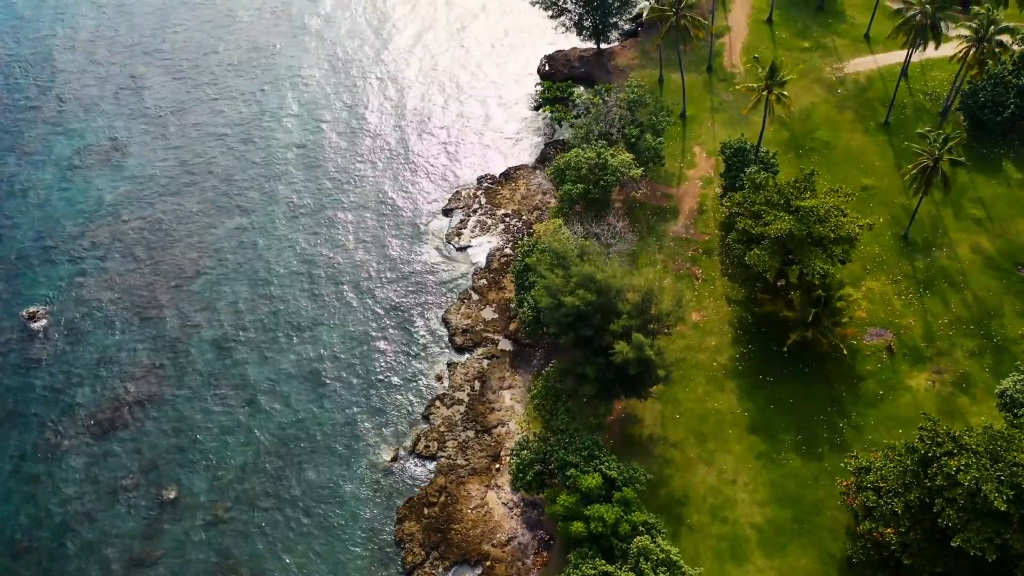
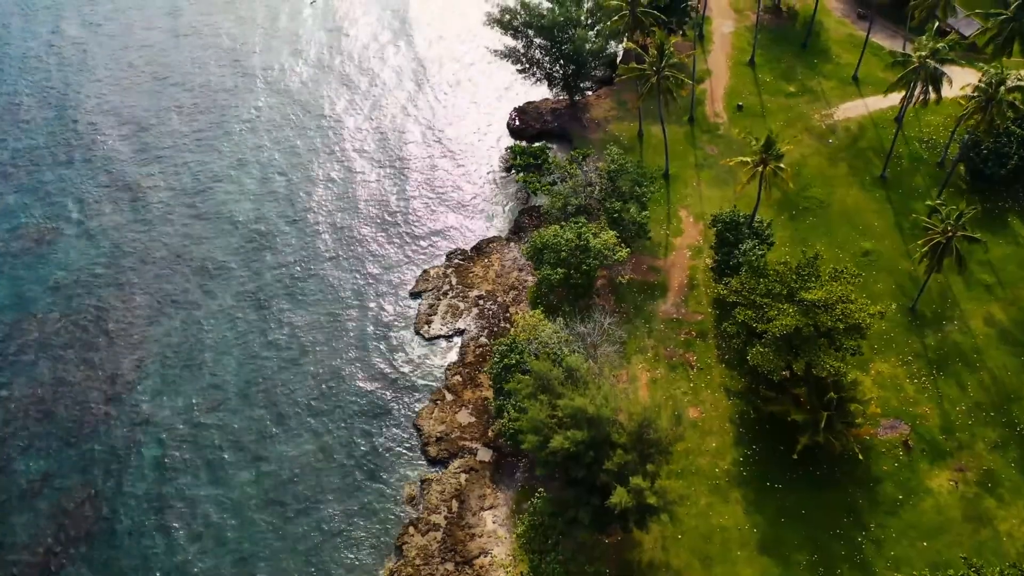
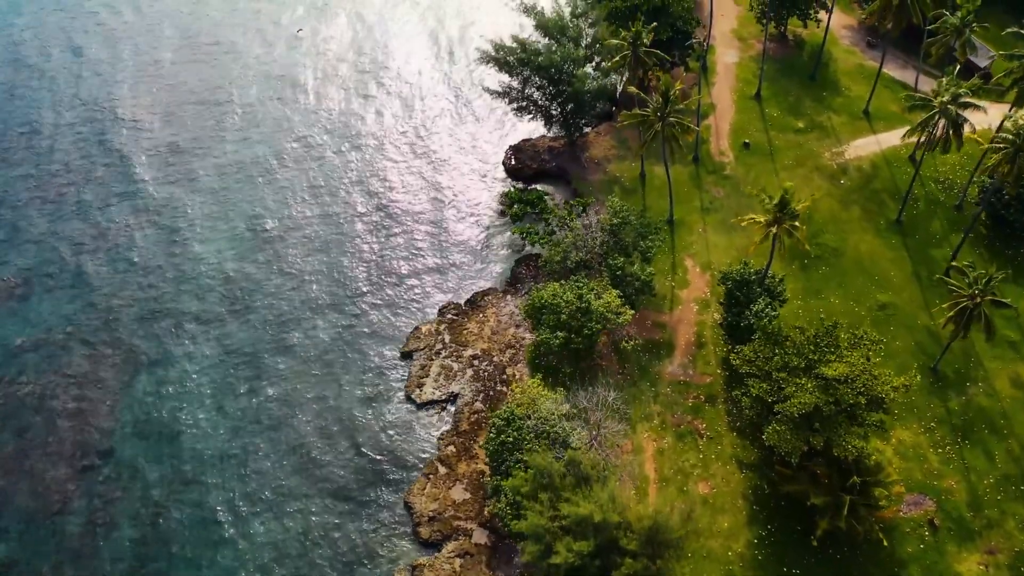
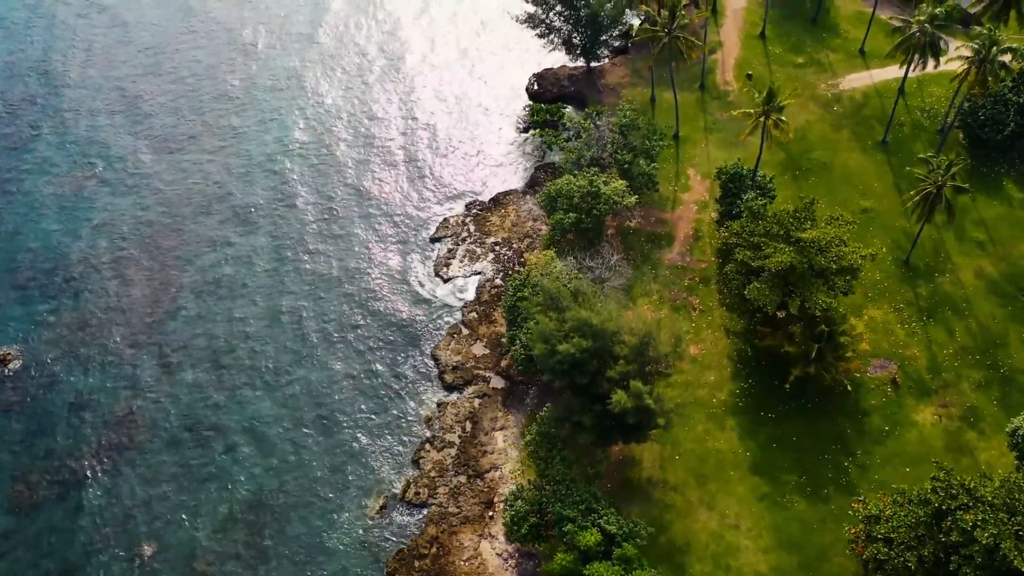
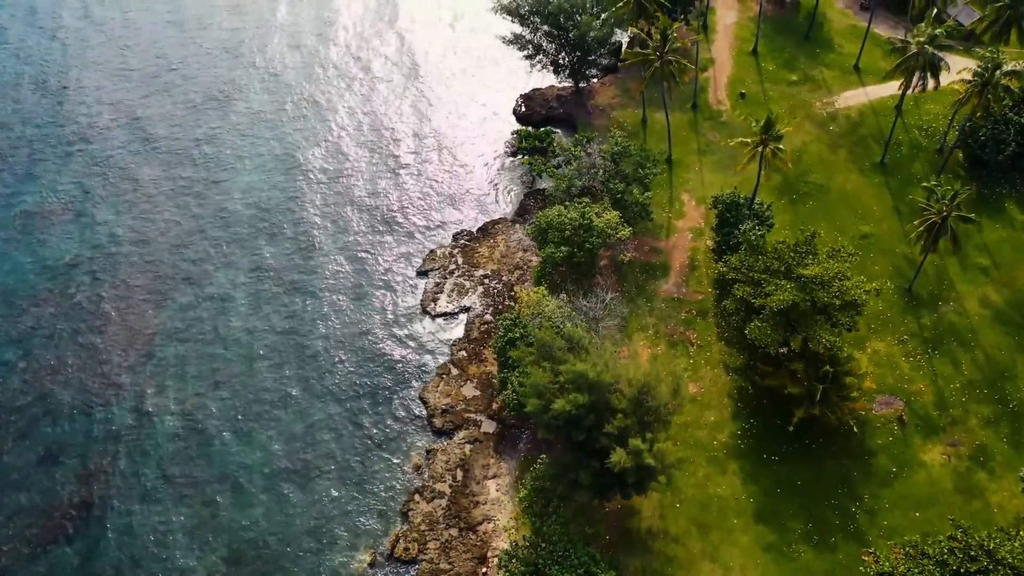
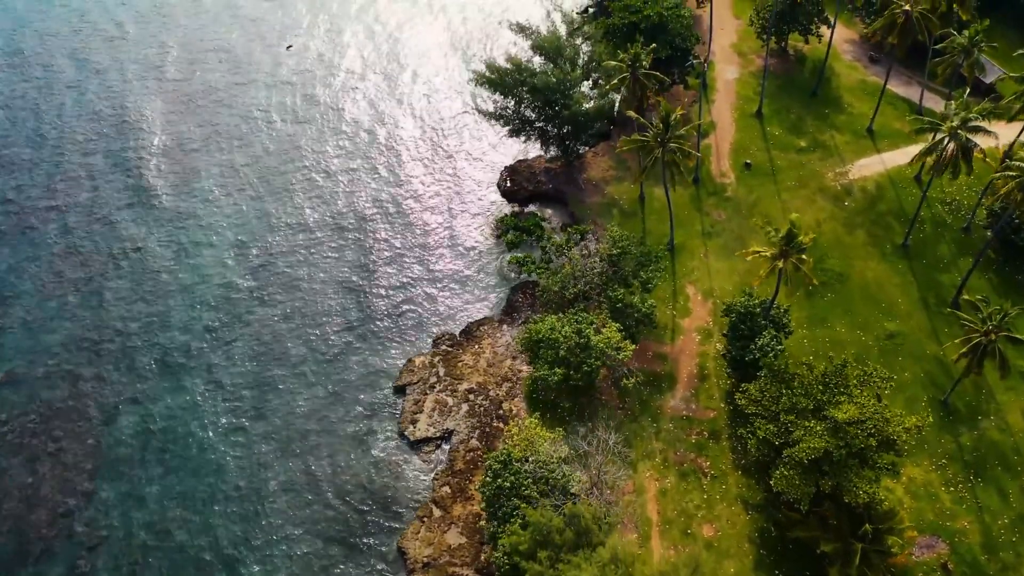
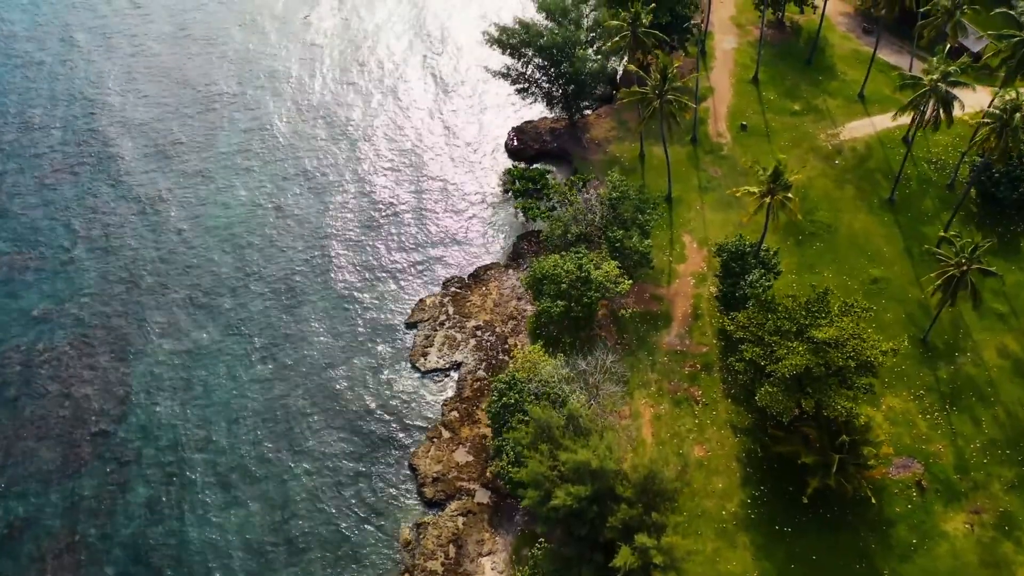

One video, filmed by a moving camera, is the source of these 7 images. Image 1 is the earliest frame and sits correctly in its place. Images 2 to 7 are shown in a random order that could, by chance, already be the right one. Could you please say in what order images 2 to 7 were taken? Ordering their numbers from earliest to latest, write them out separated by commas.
4, 5, 2, 7, 3, 6
